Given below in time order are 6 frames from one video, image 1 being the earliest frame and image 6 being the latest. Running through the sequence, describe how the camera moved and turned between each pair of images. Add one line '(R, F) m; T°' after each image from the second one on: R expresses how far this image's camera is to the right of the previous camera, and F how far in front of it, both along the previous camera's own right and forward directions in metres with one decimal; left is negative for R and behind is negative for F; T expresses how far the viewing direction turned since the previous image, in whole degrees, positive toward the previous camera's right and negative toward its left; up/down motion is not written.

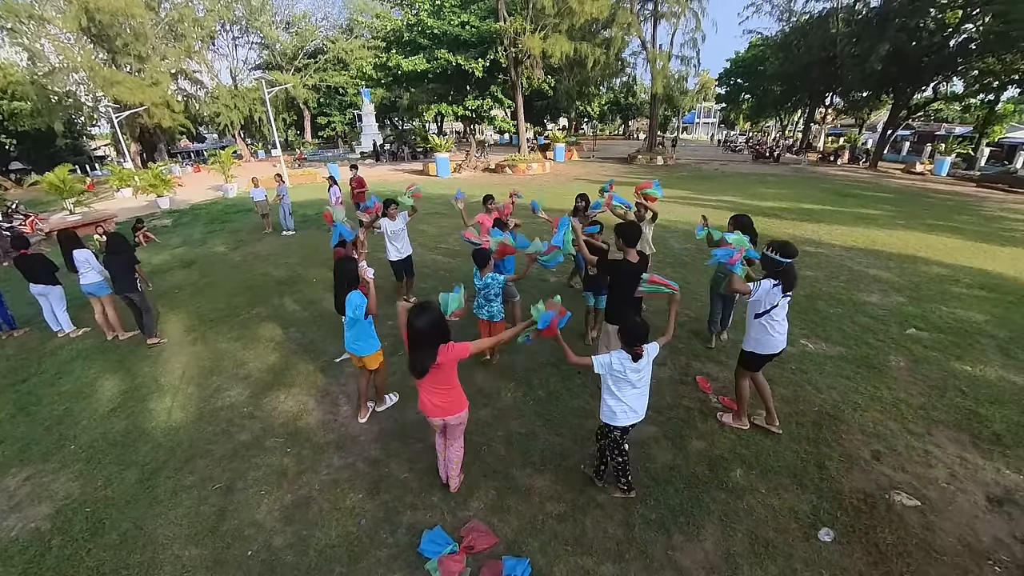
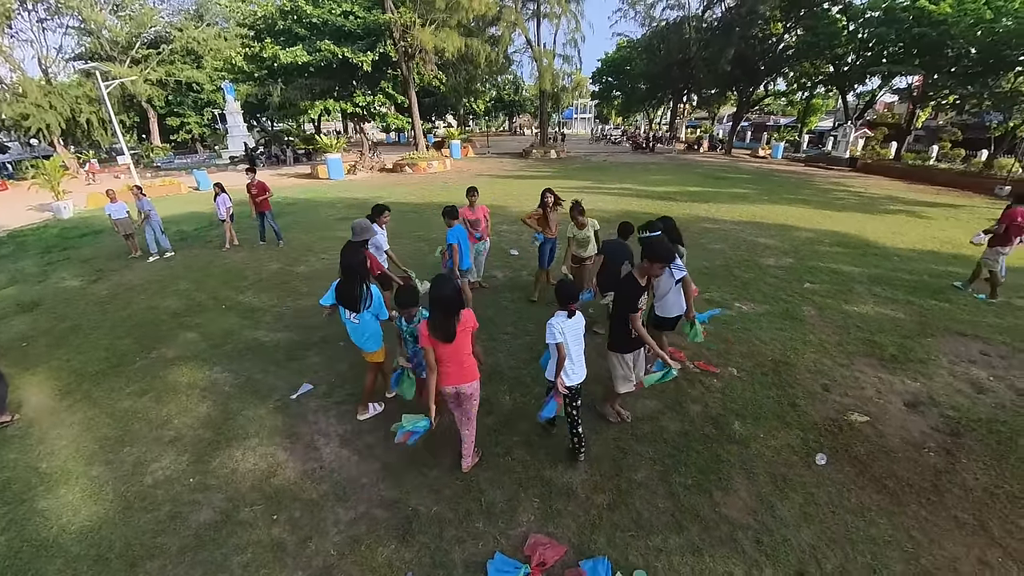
(-0.9, +0.2) m; +15°
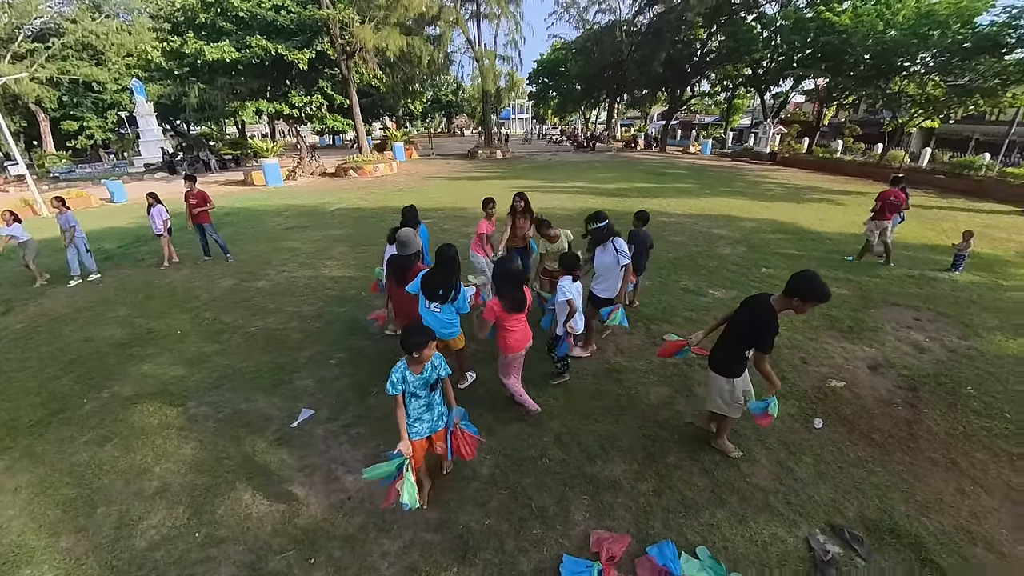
(-0.7, 0.0) m; +9°
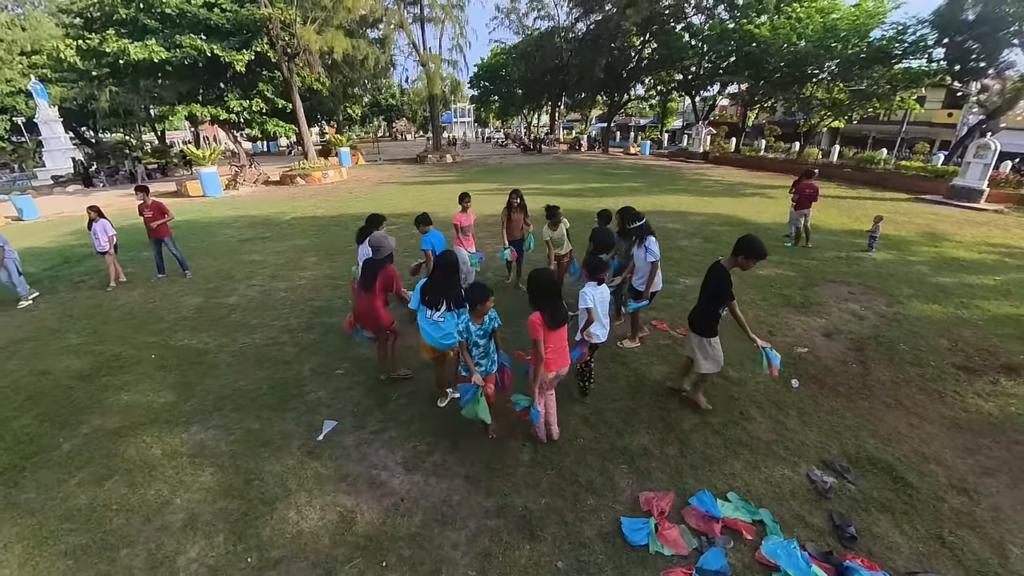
(-0.8, -0.2) m; +8°
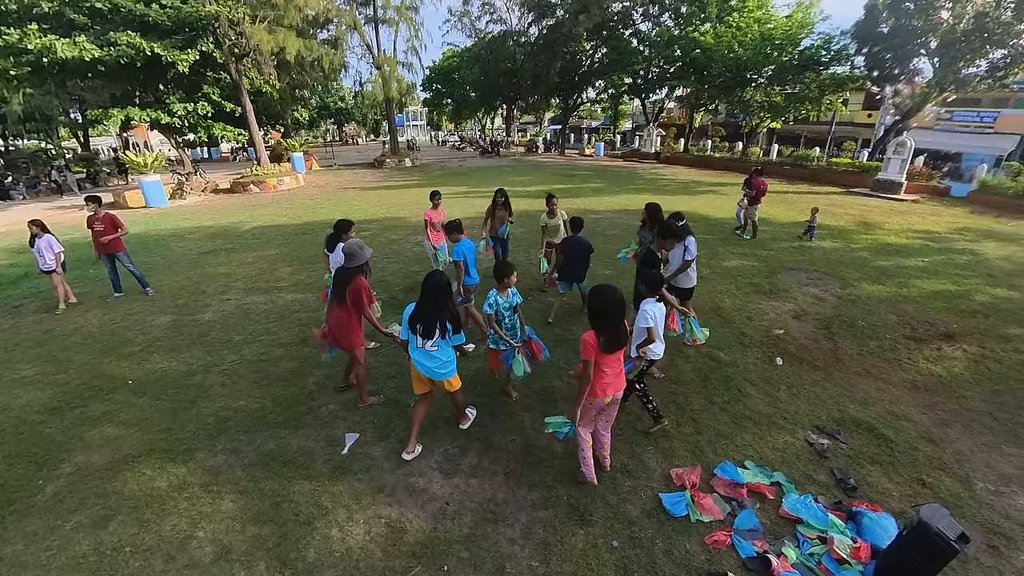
(-0.6, -0.1) m; +7°
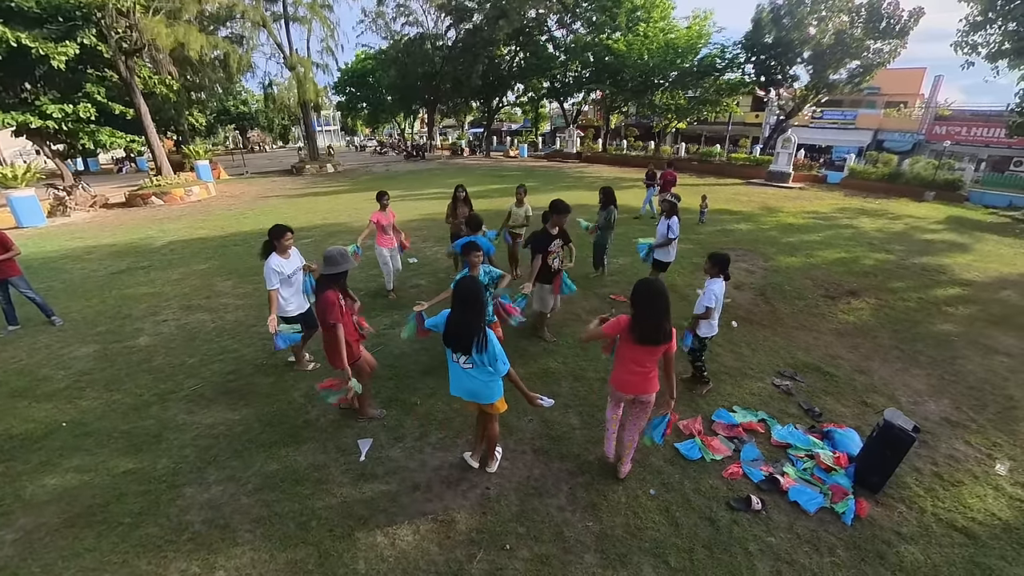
(-0.8, -0.1) m; +11°
